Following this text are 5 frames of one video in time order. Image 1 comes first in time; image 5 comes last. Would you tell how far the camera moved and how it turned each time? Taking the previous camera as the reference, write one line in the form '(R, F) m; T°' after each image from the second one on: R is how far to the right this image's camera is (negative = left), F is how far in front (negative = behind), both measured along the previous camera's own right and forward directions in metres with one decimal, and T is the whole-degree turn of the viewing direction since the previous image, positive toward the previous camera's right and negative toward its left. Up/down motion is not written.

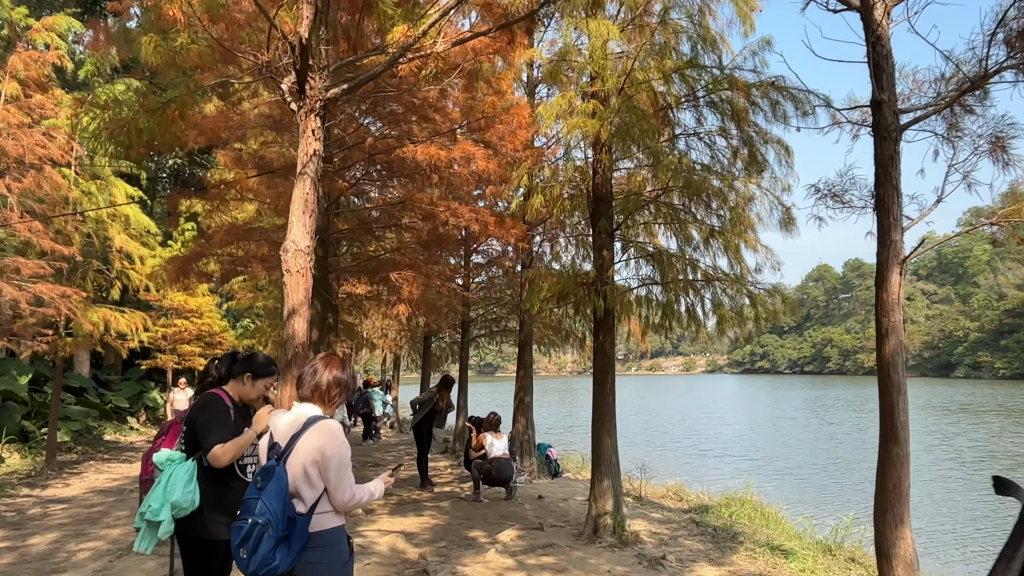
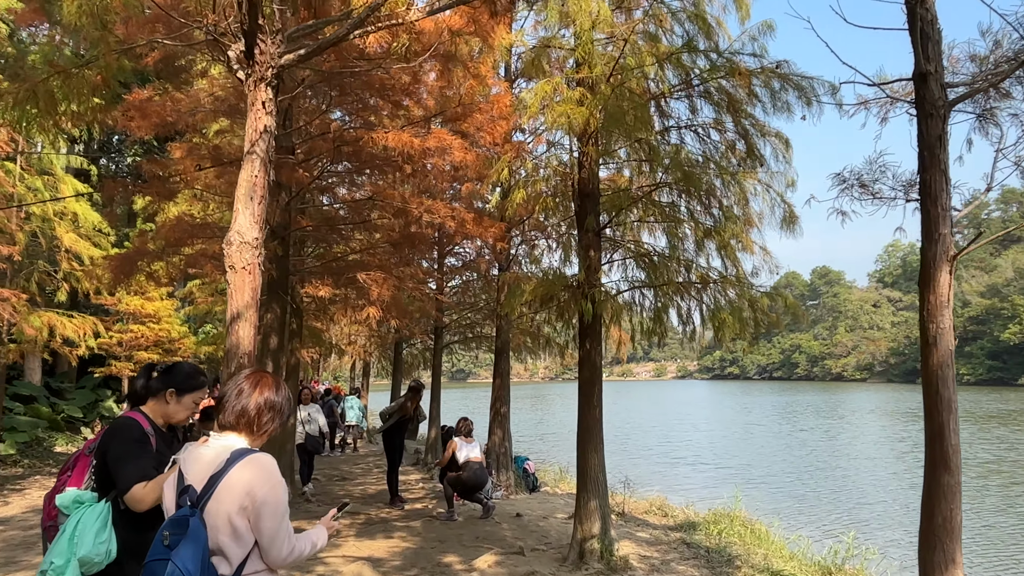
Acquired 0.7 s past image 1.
(-0.1, +0.6) m; +2°
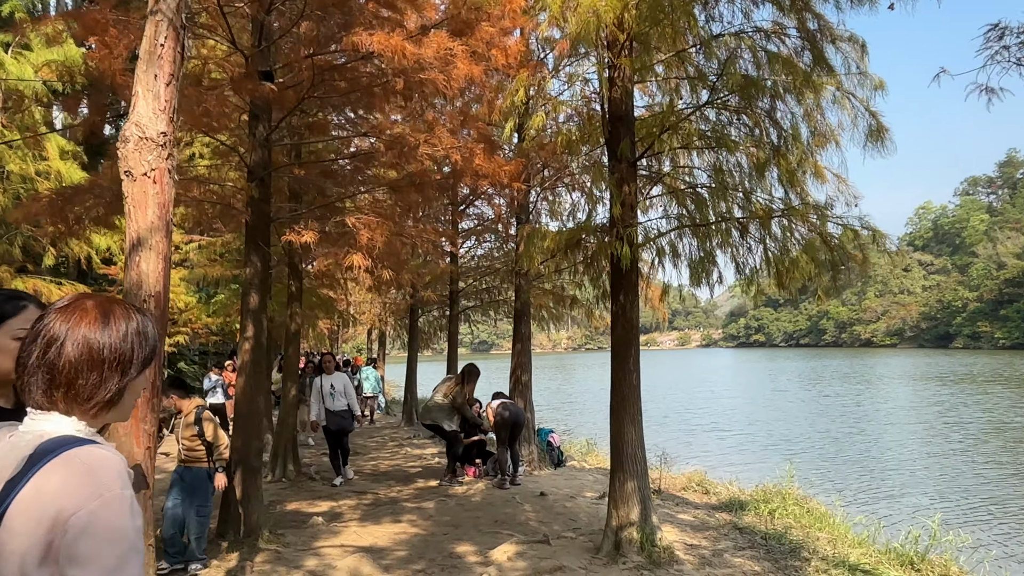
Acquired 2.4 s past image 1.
(0.0, +1.0) m; -2°
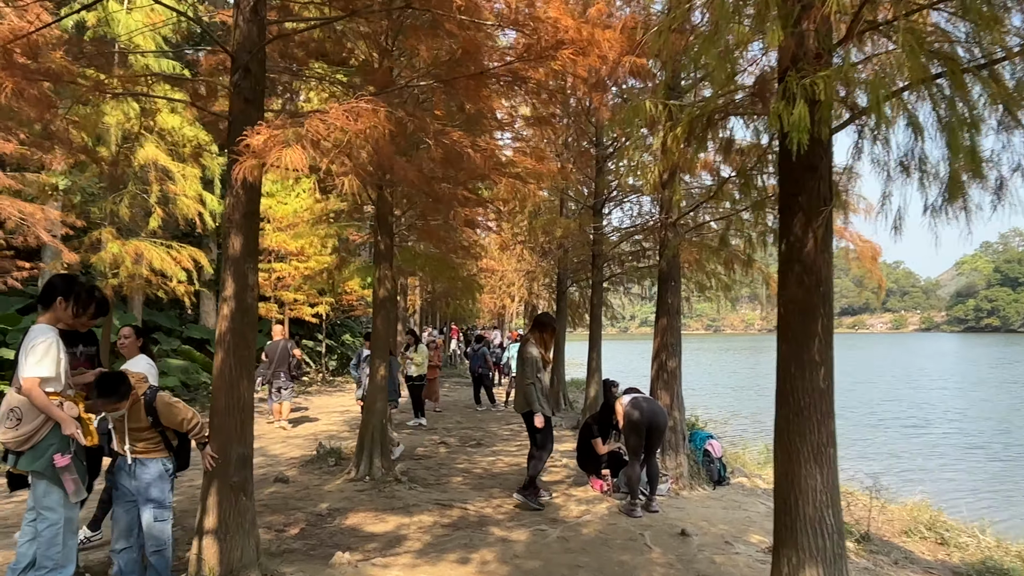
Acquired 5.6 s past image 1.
(+0.4, +2.3) m; -15°
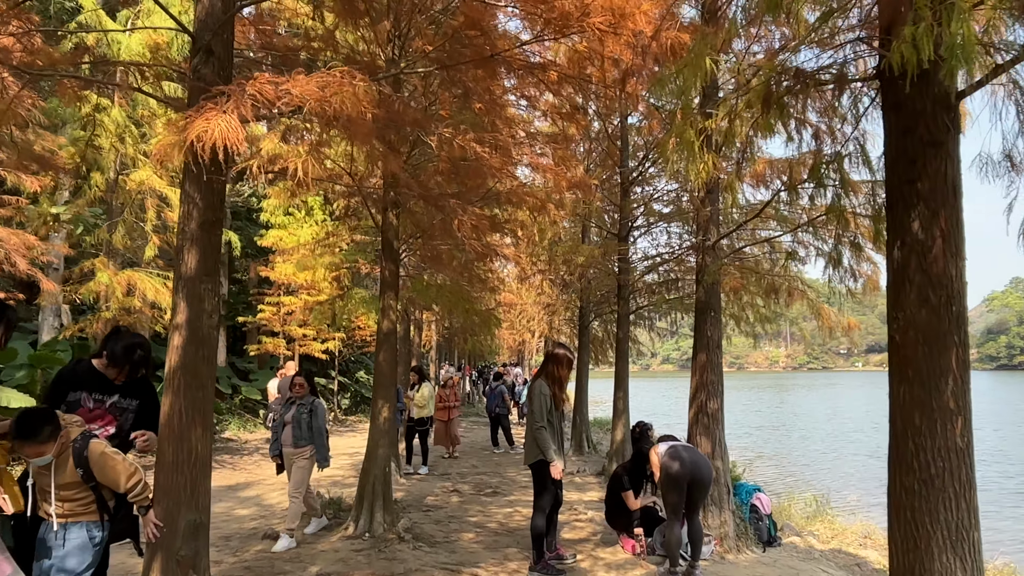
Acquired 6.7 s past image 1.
(0.0, +0.8) m; -2°
